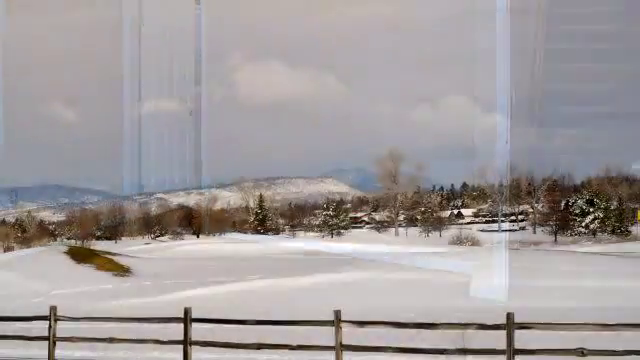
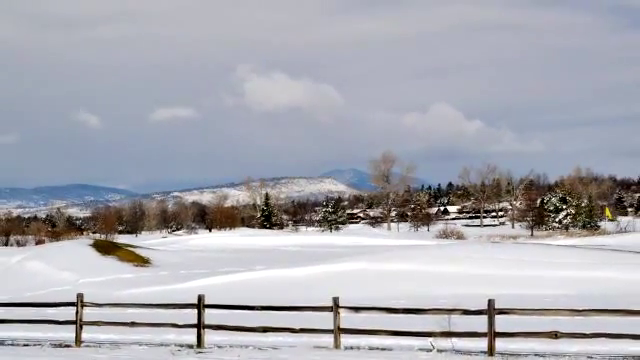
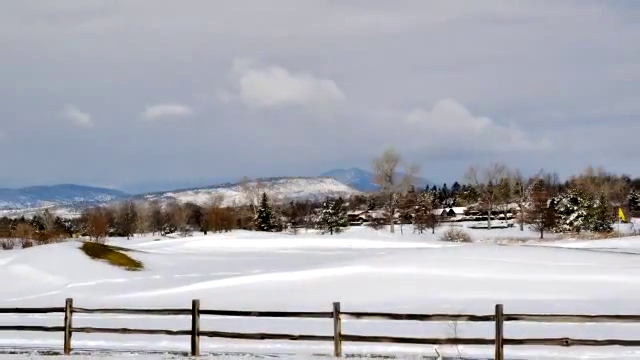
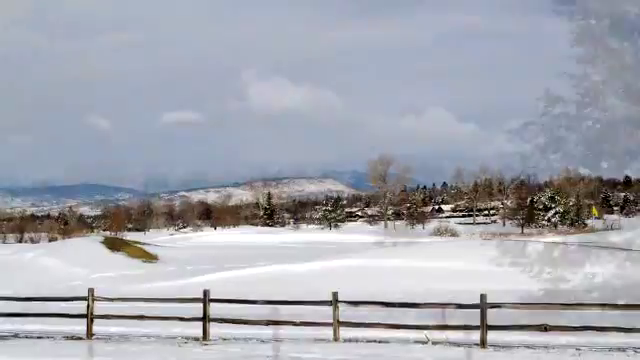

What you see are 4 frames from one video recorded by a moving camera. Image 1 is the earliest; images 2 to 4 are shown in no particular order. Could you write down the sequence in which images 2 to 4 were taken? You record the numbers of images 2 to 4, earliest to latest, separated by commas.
3, 2, 4
